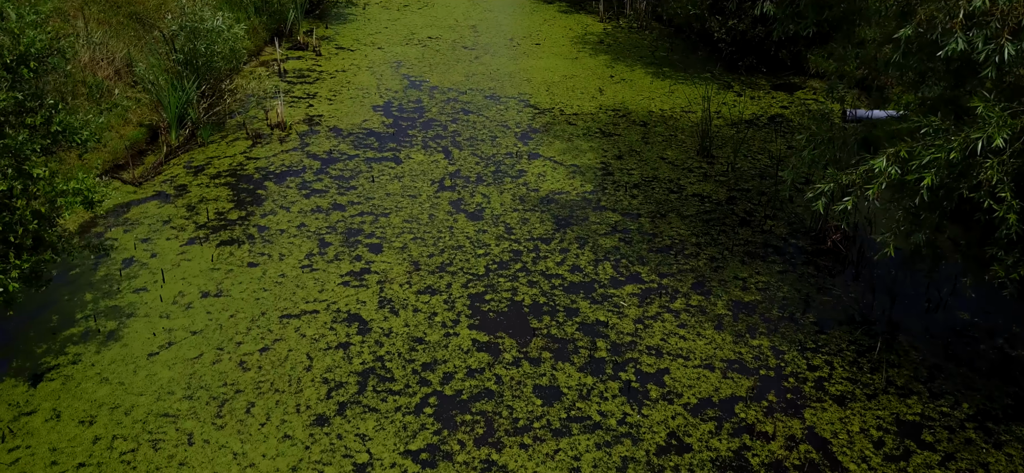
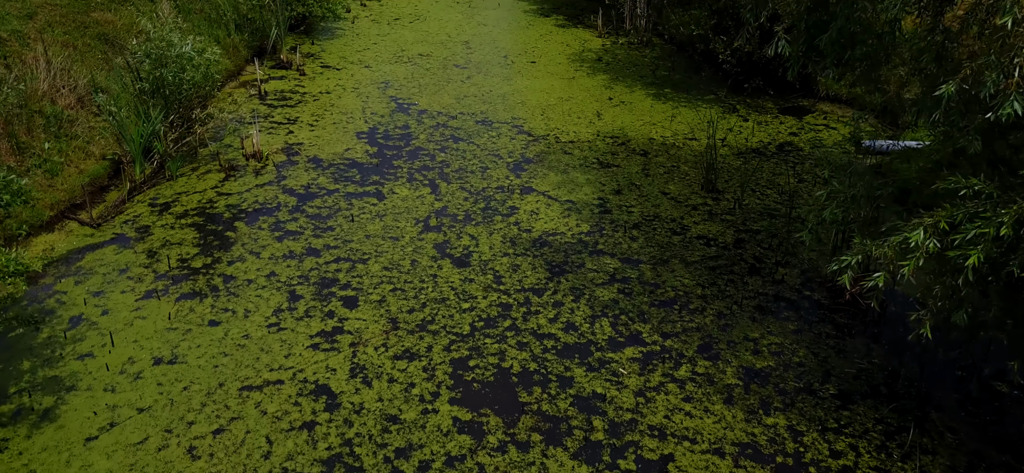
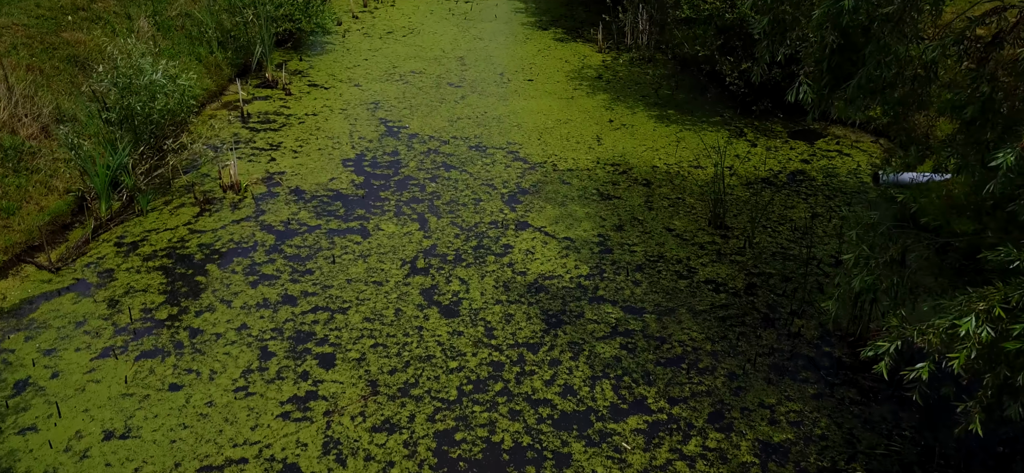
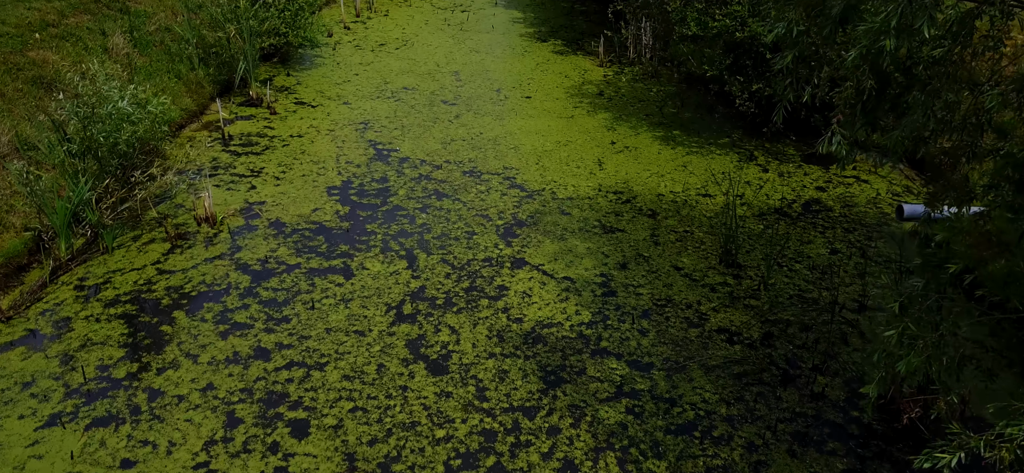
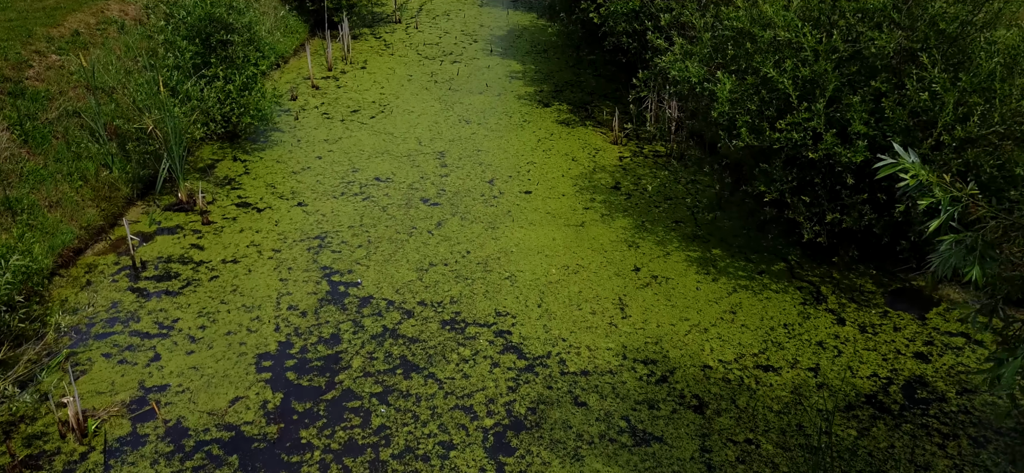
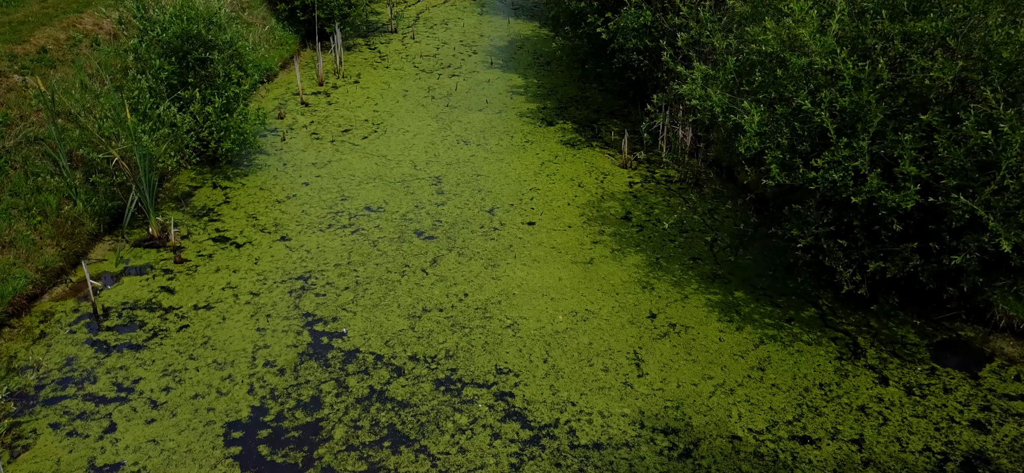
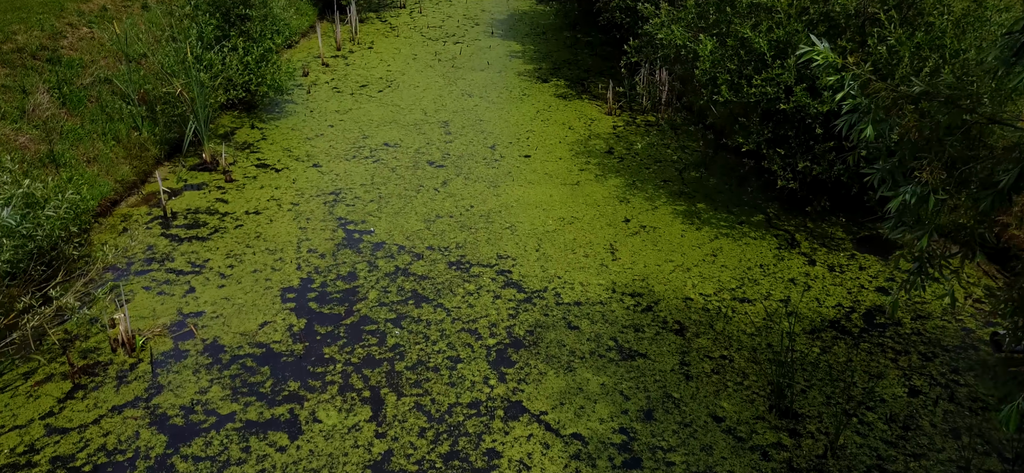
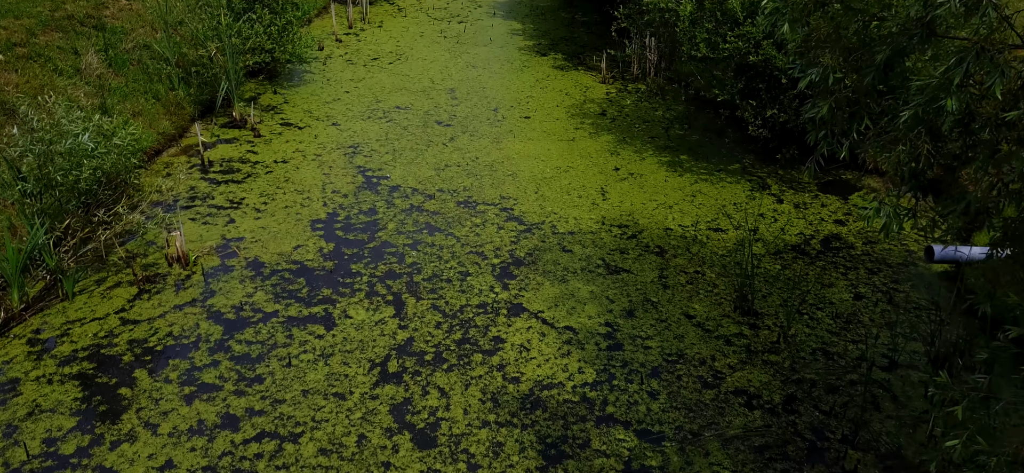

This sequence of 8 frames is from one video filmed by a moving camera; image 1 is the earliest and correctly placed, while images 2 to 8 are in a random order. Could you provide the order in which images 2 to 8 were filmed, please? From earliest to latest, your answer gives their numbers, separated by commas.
2, 3, 4, 8, 7, 5, 6
